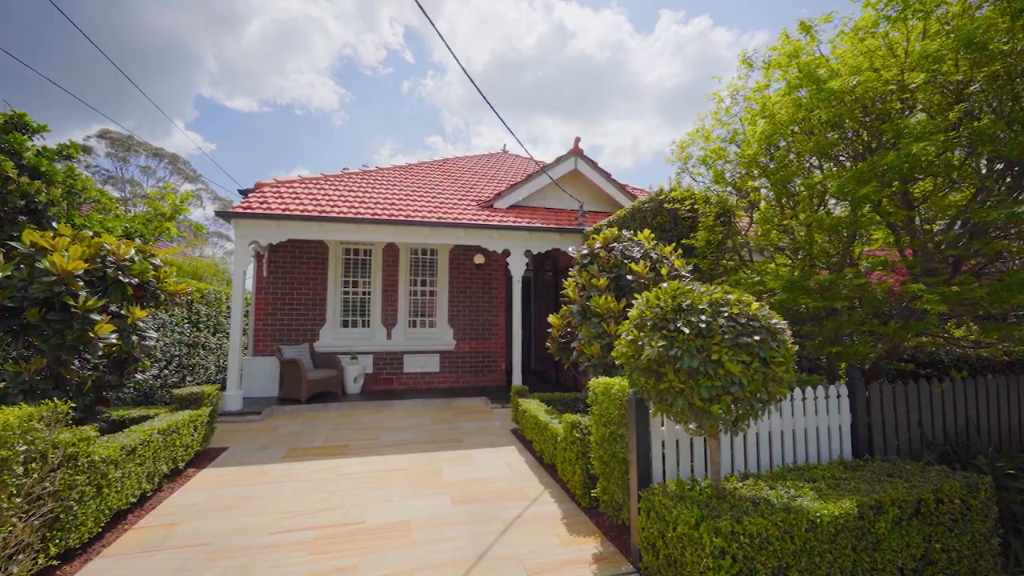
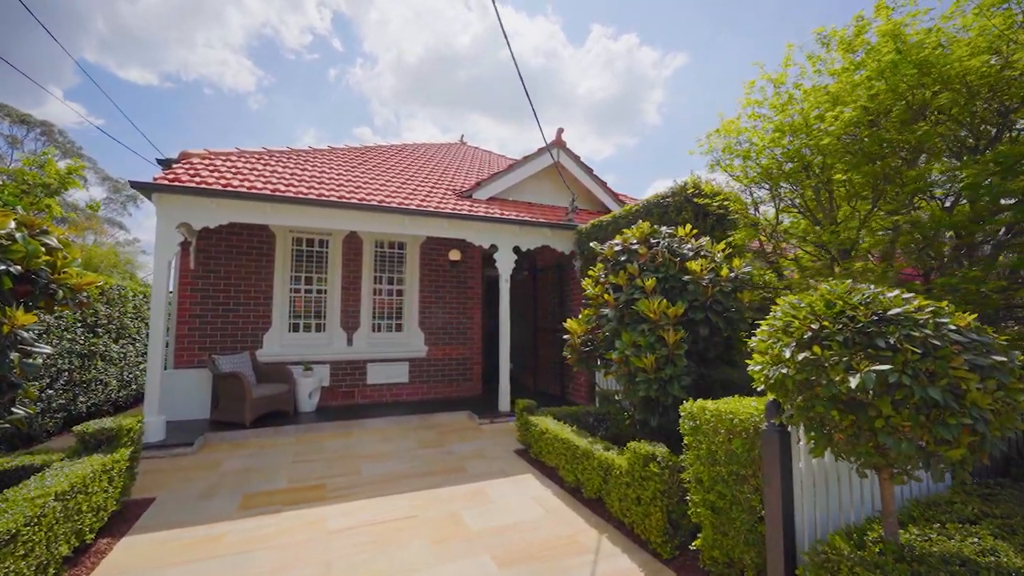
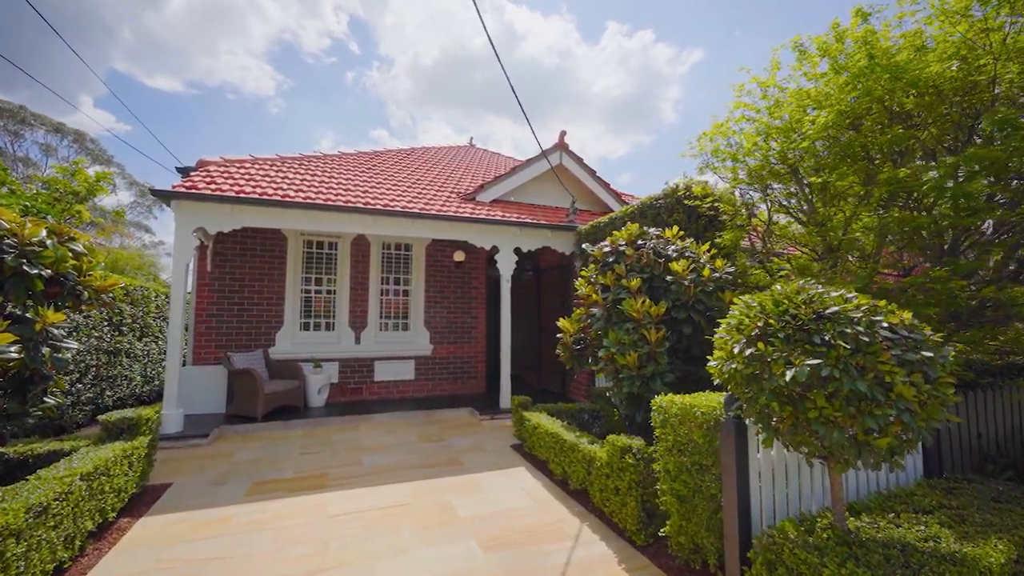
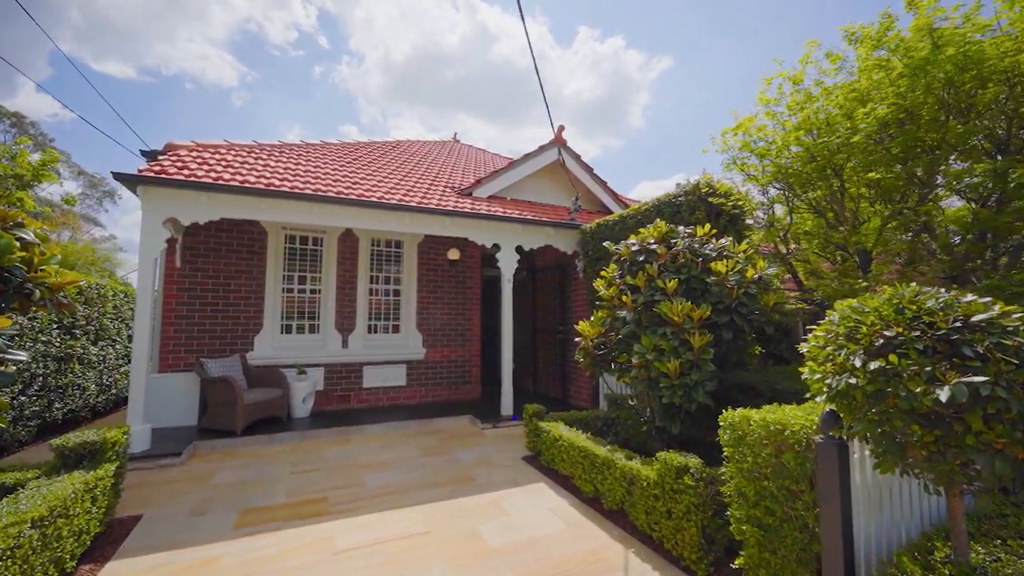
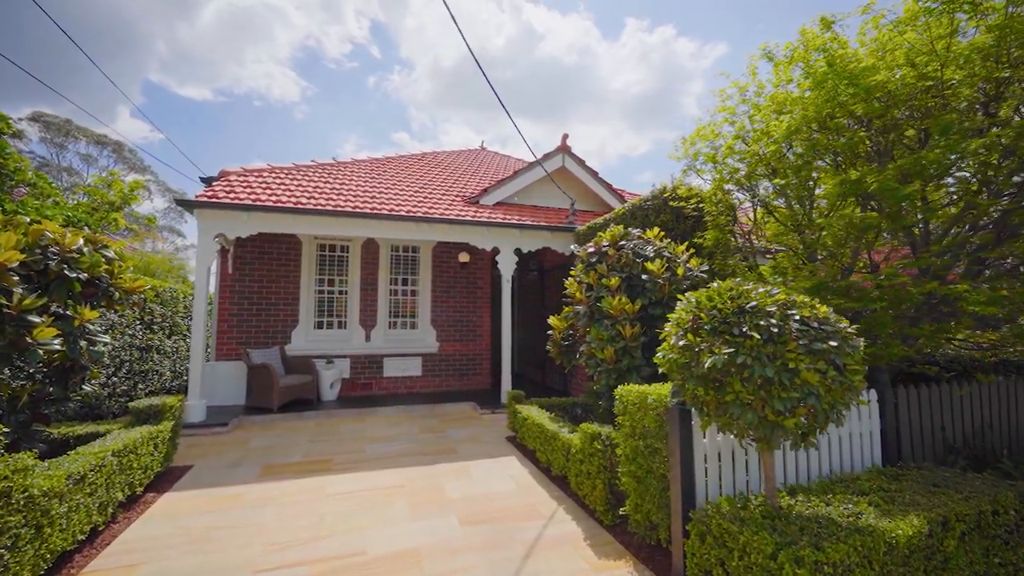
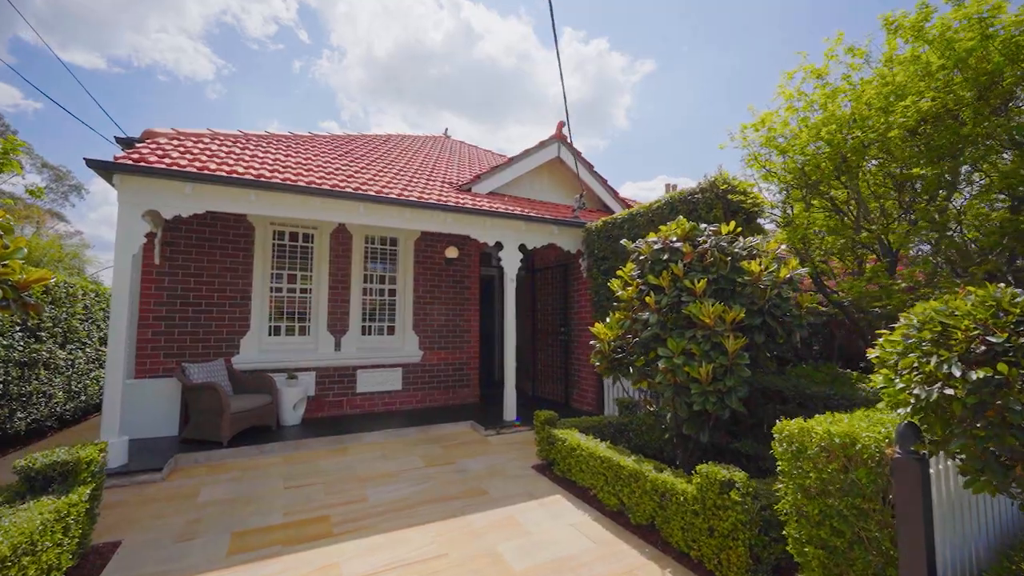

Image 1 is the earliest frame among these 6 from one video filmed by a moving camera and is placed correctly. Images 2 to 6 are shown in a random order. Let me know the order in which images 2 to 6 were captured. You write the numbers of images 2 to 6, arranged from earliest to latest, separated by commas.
5, 3, 2, 4, 6
